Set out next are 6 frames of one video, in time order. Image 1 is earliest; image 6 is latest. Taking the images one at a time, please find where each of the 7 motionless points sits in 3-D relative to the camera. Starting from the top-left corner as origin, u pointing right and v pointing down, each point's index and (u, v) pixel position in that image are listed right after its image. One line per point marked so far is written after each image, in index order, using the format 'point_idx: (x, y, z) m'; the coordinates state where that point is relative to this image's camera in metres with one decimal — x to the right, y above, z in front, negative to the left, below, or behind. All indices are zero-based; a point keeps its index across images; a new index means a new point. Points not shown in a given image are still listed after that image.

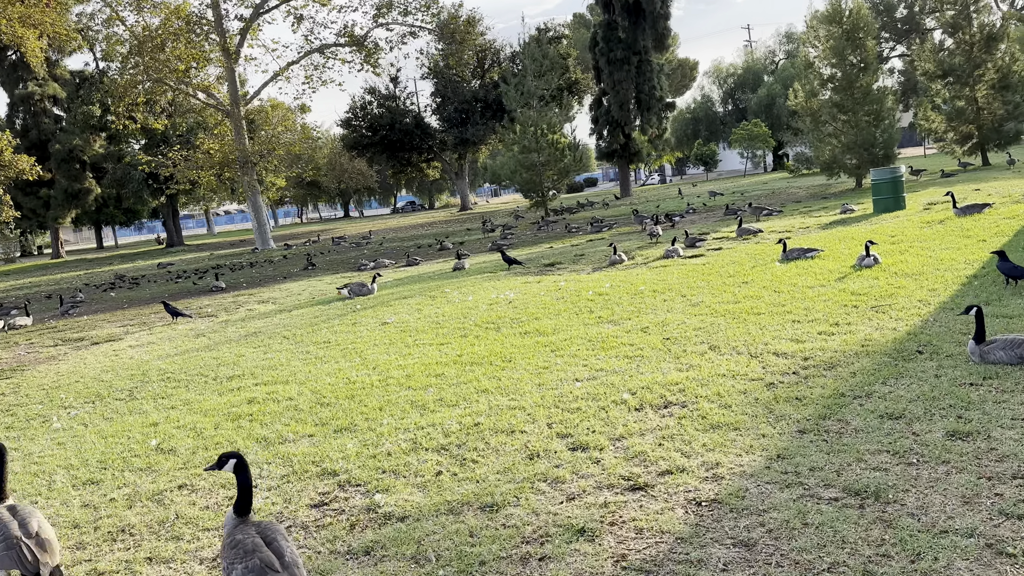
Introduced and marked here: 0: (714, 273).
0: (+3.1, +0.2, +12.2) m
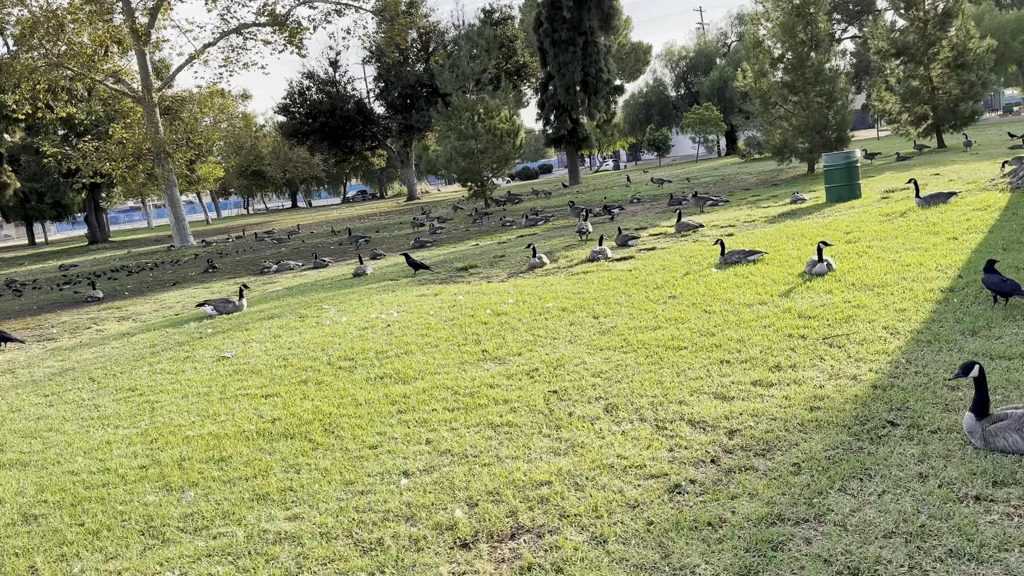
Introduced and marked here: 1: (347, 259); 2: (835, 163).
0: (+1.7, +0.1, +10.1) m
1: (-3.9, +0.7, +18.8) m
2: (+7.1, +2.7, +17.4) m
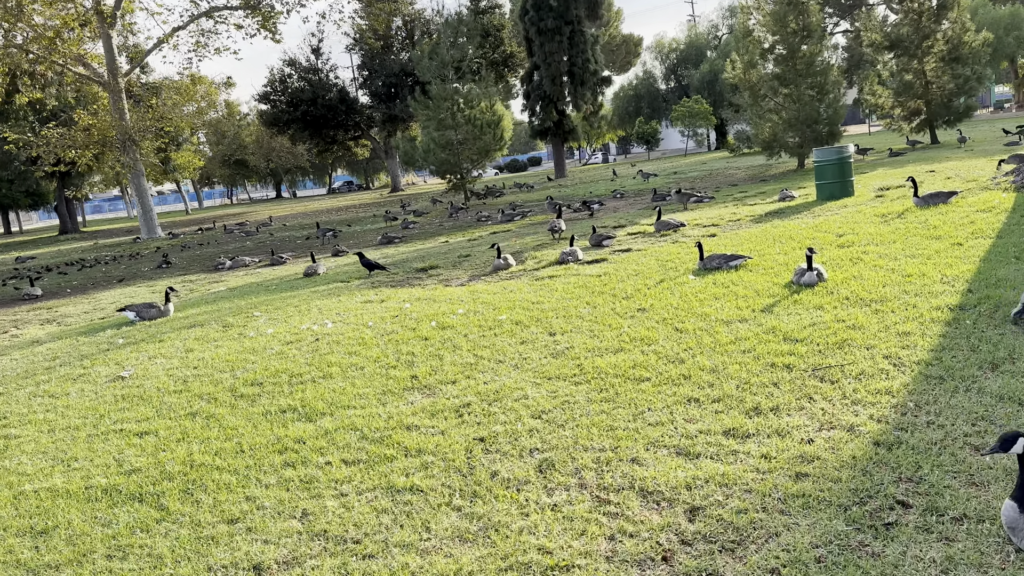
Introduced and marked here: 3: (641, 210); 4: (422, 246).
0: (+1.1, 0.0, +9.0) m
1: (-4.5, +0.7, +17.6) m
2: (+6.5, +2.7, +16.3) m
3: (+3.1, +1.9, +19.0) m
4: (-2.0, +0.9, +17.4) m
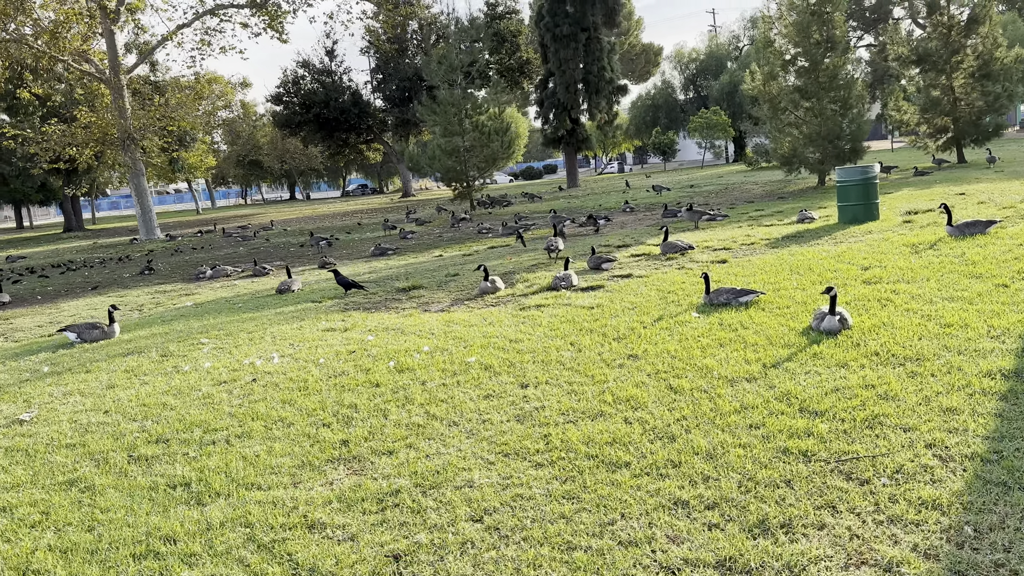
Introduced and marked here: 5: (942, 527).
0: (+0.9, -0.4, +7.9) m
1: (-4.6, +0.4, +16.5) m
2: (+6.4, +2.1, +15.1) m
3: (+3.1, +1.4, +17.8) m
4: (-2.0, +0.6, +16.3) m
5: (+1.9, -1.1, +3.5) m
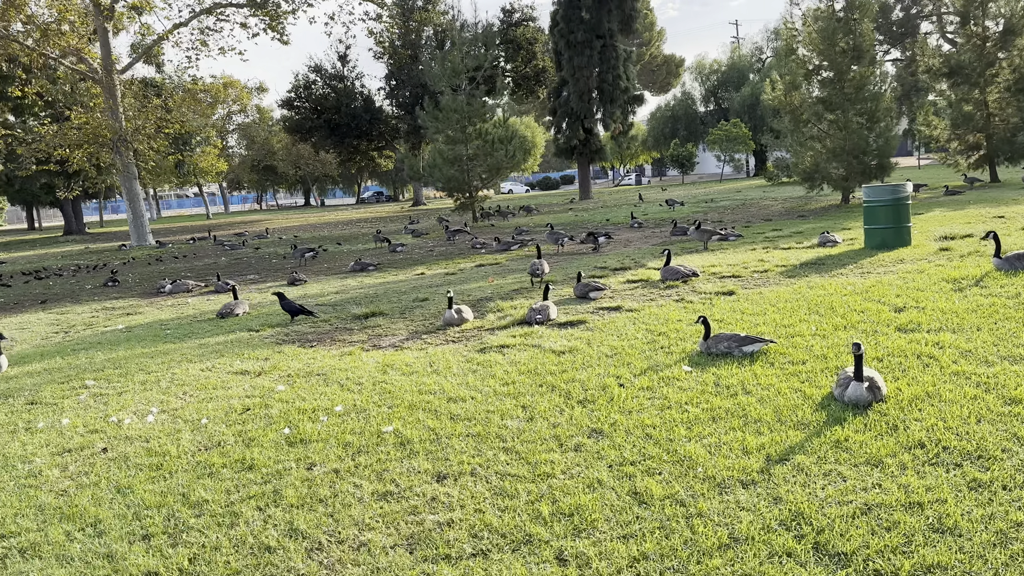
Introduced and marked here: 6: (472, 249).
0: (+0.4, -0.8, +6.2) m
1: (-4.8, +0.1, +15.0) m
2: (+6.2, +1.5, +13.4) m
3: (+2.9, +0.8, +16.2) m
4: (-2.3, +0.2, +14.7) m
5: (+1.3, -1.4, +1.9) m
6: (-1.0, +1.0, +19.7) m
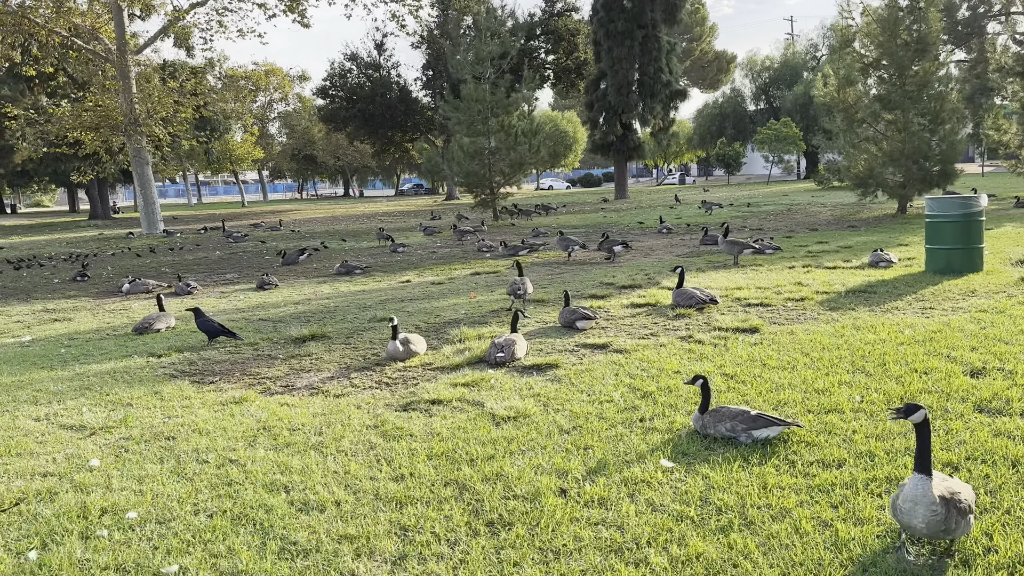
0: (-0.2, -1.1, +4.3) m
1: (-4.9, 0.0, +13.3) m
2: (+6.0, +1.0, +11.0) m
3: (+2.9, +0.5, +14.1) m
4: (-2.4, 0.0, +12.9) m
5: (+0.5, -1.8, -0.2) m
6: (-0.8, +0.8, +17.8) m
